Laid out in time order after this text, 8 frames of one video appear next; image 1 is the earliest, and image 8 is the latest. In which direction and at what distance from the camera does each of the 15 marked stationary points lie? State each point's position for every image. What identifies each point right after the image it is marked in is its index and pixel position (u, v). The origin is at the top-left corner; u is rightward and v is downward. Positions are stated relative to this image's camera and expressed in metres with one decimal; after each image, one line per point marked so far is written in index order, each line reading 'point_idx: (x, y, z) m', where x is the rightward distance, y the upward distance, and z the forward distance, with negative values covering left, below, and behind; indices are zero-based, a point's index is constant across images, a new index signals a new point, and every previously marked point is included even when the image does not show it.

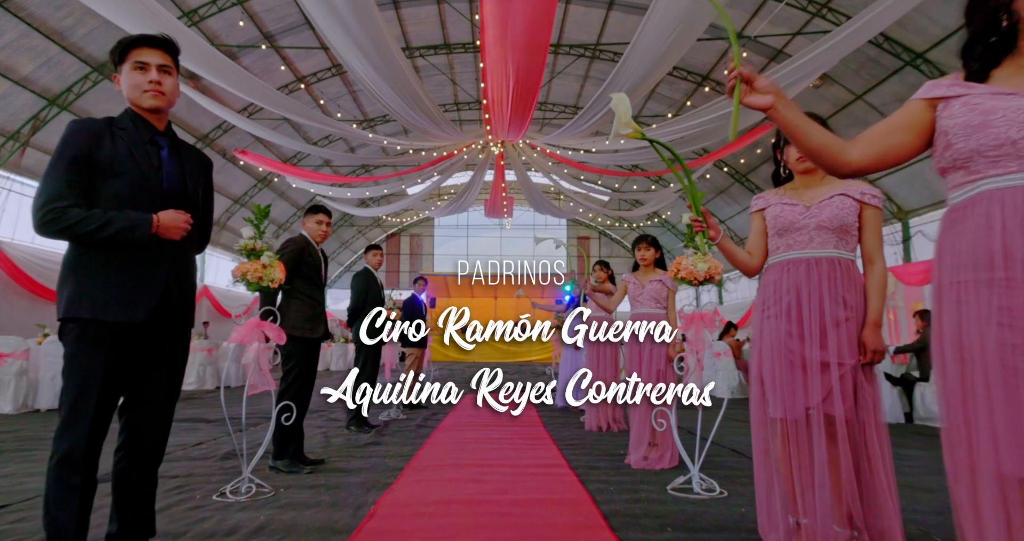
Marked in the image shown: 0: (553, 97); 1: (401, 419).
0: (+1.5, +6.0, +16.2) m
1: (-1.1, -1.4, +4.4) m
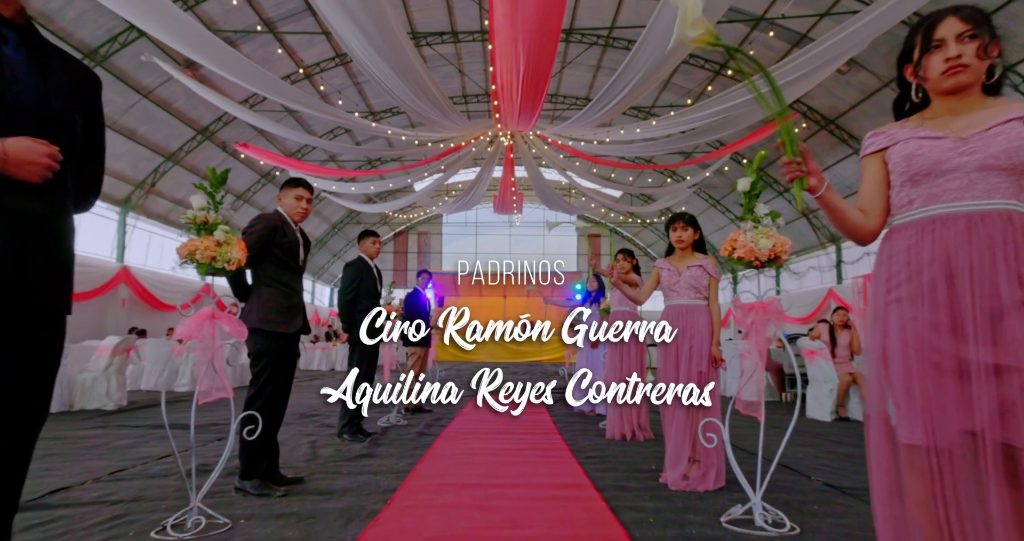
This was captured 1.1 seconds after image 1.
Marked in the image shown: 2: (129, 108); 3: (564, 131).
0: (+1.8, +6.1, +15.8) m
1: (-1.0, -1.3, +4.0) m
2: (-7.6, +3.3, +9.3) m
3: (+1.1, +3.3, +11.1) m
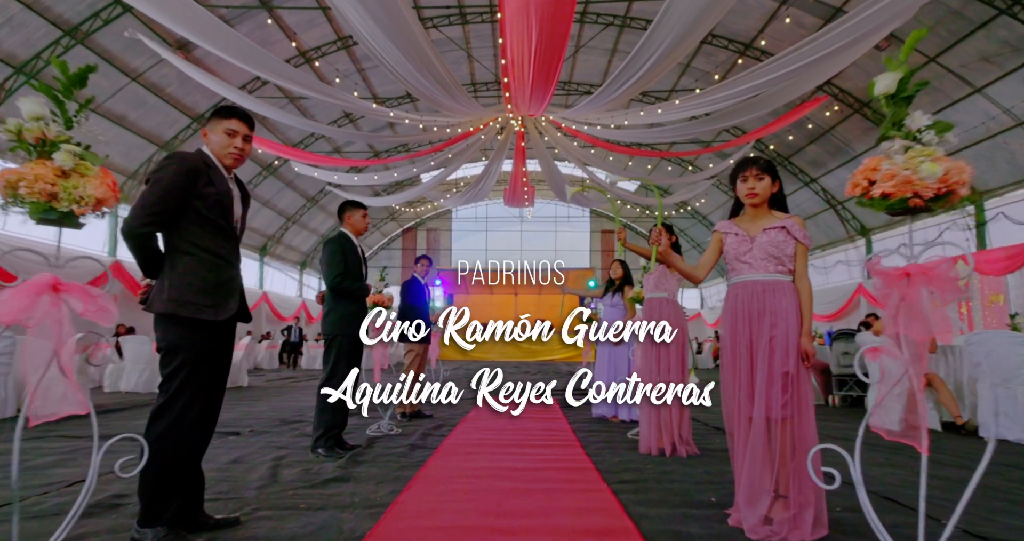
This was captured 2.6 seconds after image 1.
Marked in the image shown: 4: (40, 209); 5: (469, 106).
0: (+2.1, +6.3, +15.1) m
1: (-0.9, -1.2, +3.4) m
2: (-7.4, +3.4, +8.8) m
3: (+1.3, +3.5, +10.4) m
4: (-1.1, +0.1, +1.1) m
5: (-0.9, +3.5, +9.7) m
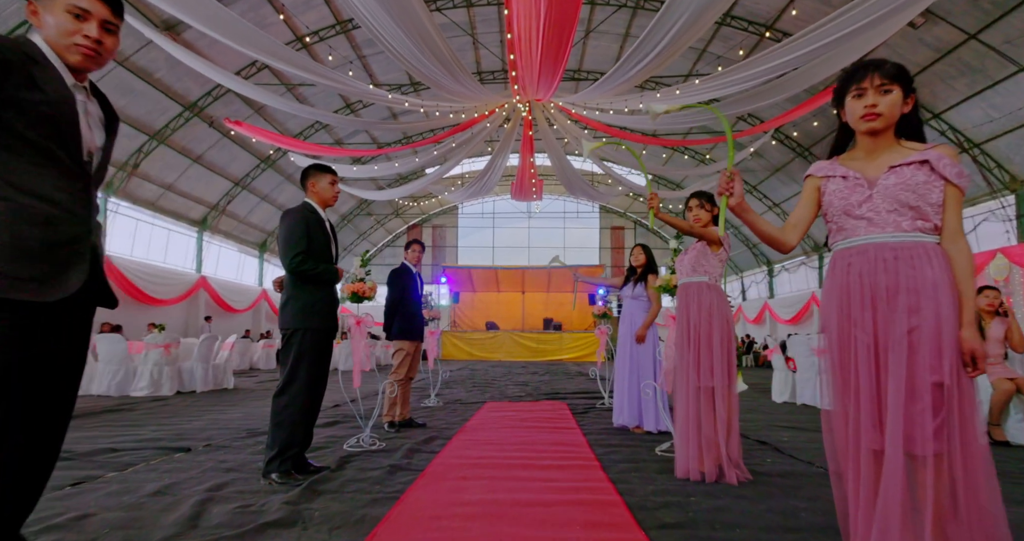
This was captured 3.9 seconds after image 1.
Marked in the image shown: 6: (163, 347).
0: (+2.3, +6.4, +14.4) m
1: (-0.9, -1.1, +2.8) m
2: (-7.3, +3.5, +8.3) m
3: (+1.5, +3.6, +9.8) m
4: (-1.1, +0.2, +0.5) m
5: (-0.8, +3.6, +9.1) m
6: (-4.5, -1.0, +6.0) m
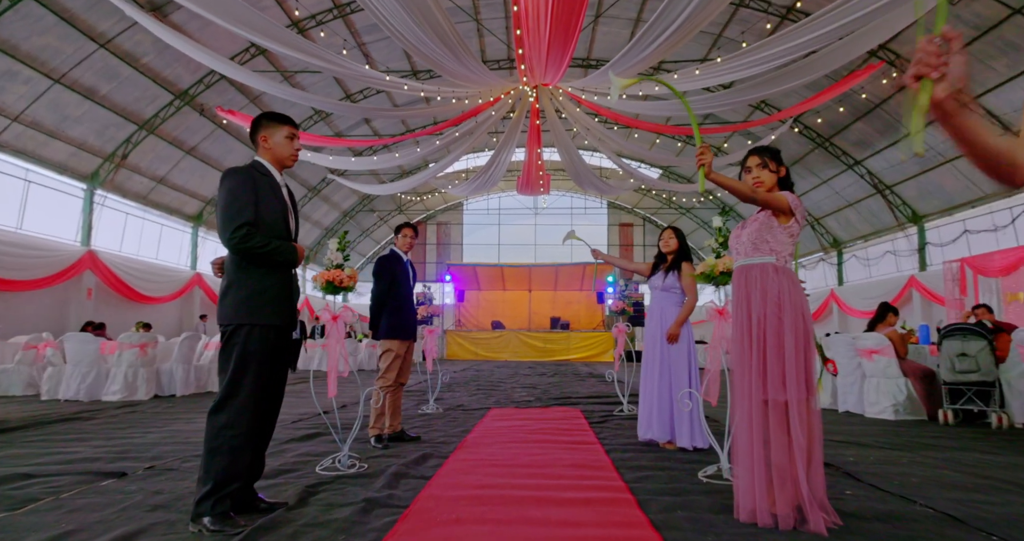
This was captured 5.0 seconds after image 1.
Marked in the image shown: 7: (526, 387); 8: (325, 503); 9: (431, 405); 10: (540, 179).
0: (+2.5, +6.5, +13.8) m
1: (-0.8, -1.0, +2.3) m
2: (-7.2, +3.6, +7.9) m
3: (+1.6, +3.7, +9.2) m
4: (-1.1, +0.3, 0.0) m
5: (-0.6, +3.7, +8.6) m
6: (-4.4, -0.9, +5.5) m
7: (+0.2, -1.8, +7.4) m
8: (-0.8, -1.0, +1.9) m
9: (-0.8, -1.4, +4.7) m
10: (+0.8, +2.7, +13.5) m
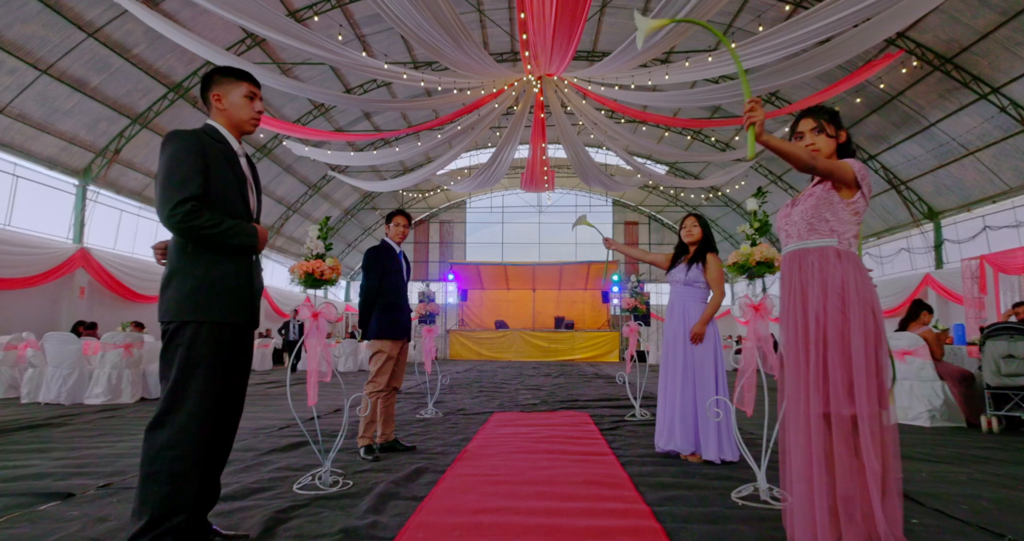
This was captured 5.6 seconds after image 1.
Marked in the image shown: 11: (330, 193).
0: (+2.6, +6.6, +13.5) m
1: (-0.8, -1.0, +2.0) m
2: (-7.2, +3.6, +7.6) m
3: (+1.7, +3.8, +8.9) m
4: (-1.1, +0.4, -0.3) m
5: (-0.6, +3.7, +8.3) m
6: (-4.3, -0.9, +5.2) m
7: (+0.3, -1.8, +7.1) m
8: (-0.8, -0.9, +1.6) m
9: (-0.8, -1.3, +4.4) m
10: (+0.9, +2.7, +13.2) m
11: (-6.7, +2.8, +17.2) m
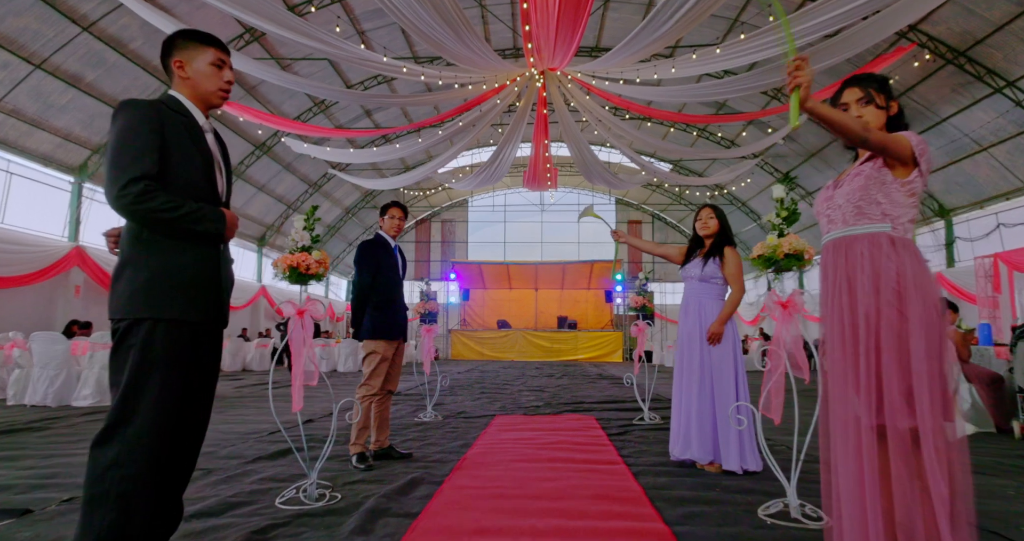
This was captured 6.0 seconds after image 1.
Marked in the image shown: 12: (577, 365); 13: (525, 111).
0: (+2.7, +6.6, +13.3) m
1: (-0.8, -0.9, +1.8) m
2: (-7.1, +3.6, +7.5) m
3: (+1.7, +3.8, +8.7) m
4: (-1.1, +0.4, -0.5) m
5: (-0.5, +3.7, +8.1) m
6: (-4.3, -0.8, +5.0) m
7: (+0.3, -1.8, +6.9) m
8: (-0.7, -0.9, +1.4) m
9: (-0.7, -1.3, +4.2) m
10: (+1.0, +2.8, +13.0) m
11: (-6.6, +2.9, +17.1) m
12: (+1.9, -2.7, +13.6) m
13: (+0.3, +3.6, +10.5) m
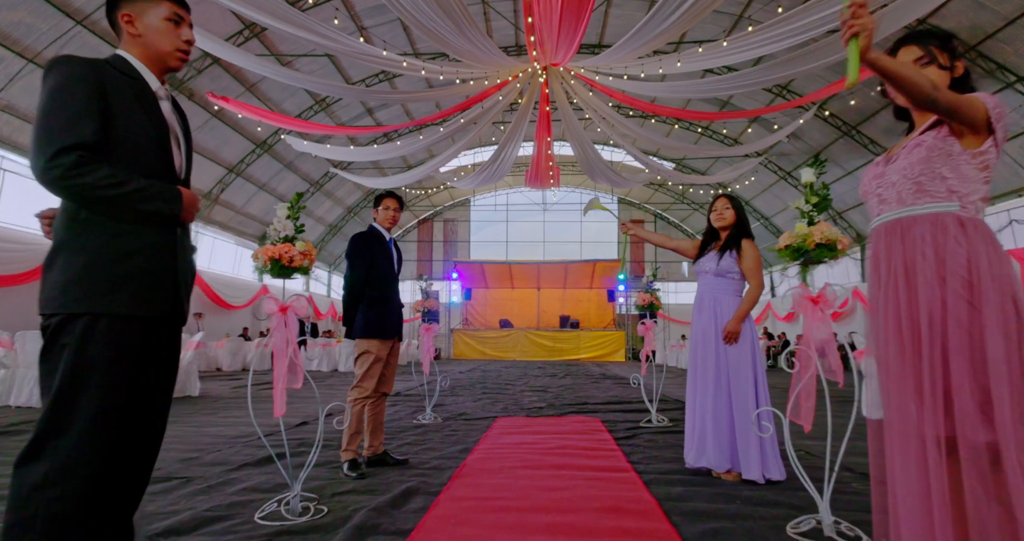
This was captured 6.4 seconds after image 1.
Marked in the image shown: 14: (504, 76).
0: (+2.7, +6.6, +13.1) m
1: (-0.8, -0.9, +1.6) m
2: (-7.1, +3.7, +7.3) m
3: (+1.8, +3.8, +8.5) m
4: (-1.1, +0.4, -0.7) m
5: (-0.5, +3.8, +7.9) m
6: (-4.3, -0.8, +4.9) m
7: (+0.4, -1.7, +6.7) m
8: (-0.7, -0.9, +1.3) m
9: (-0.7, -1.2, +4.0) m
10: (+1.0, +2.8, +12.8) m
11: (-6.6, +2.9, +16.9) m
12: (+2.0, -2.7, +13.4) m
13: (+0.3, +3.7, +10.4) m
14: (-0.3, +3.8, +9.2) m
